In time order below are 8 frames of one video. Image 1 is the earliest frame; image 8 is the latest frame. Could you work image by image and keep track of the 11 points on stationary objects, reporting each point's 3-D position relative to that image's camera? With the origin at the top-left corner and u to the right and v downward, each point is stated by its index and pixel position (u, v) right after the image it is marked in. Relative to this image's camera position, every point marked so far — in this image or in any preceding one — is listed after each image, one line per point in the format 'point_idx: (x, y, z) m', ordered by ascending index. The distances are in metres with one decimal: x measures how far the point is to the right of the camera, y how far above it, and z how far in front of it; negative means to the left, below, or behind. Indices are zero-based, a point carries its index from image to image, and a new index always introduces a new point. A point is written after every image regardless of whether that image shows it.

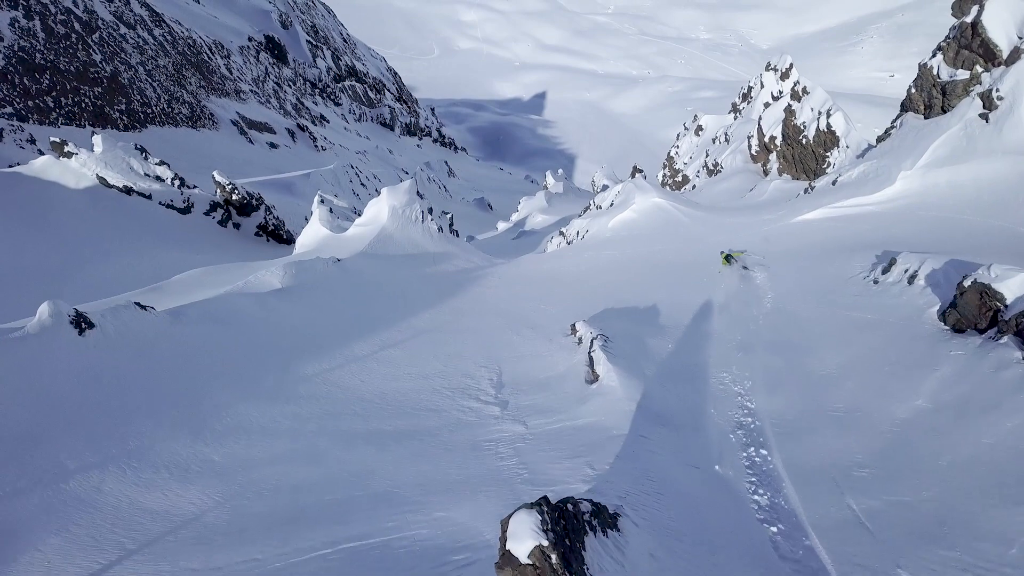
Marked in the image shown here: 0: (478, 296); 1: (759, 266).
0: (-0.9, -0.2, +18.4) m
1: (+5.3, +0.4, +15.0) m
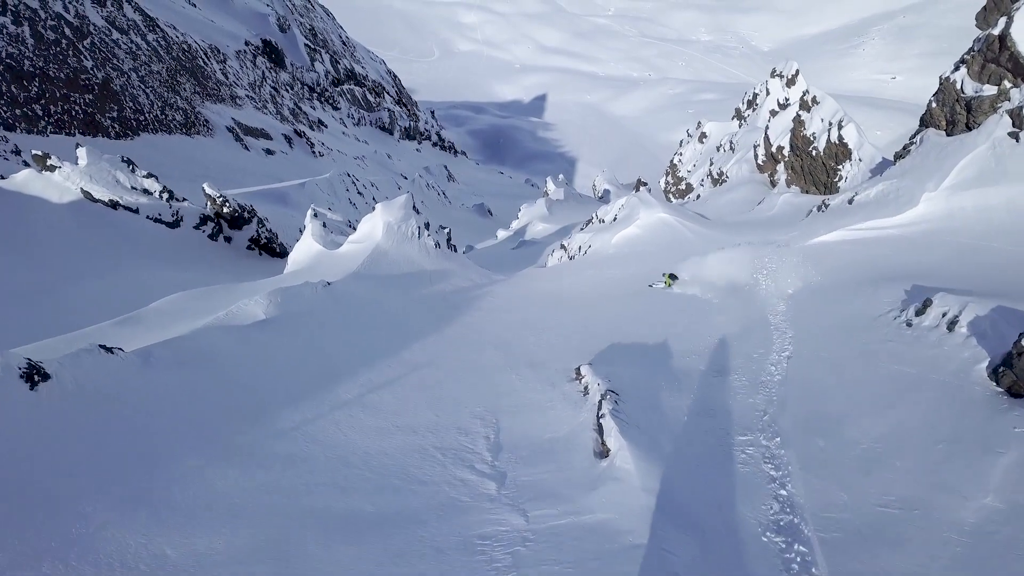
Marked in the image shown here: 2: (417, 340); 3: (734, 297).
0: (-0.9, -0.8, +17.4) m
1: (+5.3, -0.2, +14.1) m
2: (-2.1, -1.1, +15.6) m
3: (+4.8, -0.1, +15.5) m
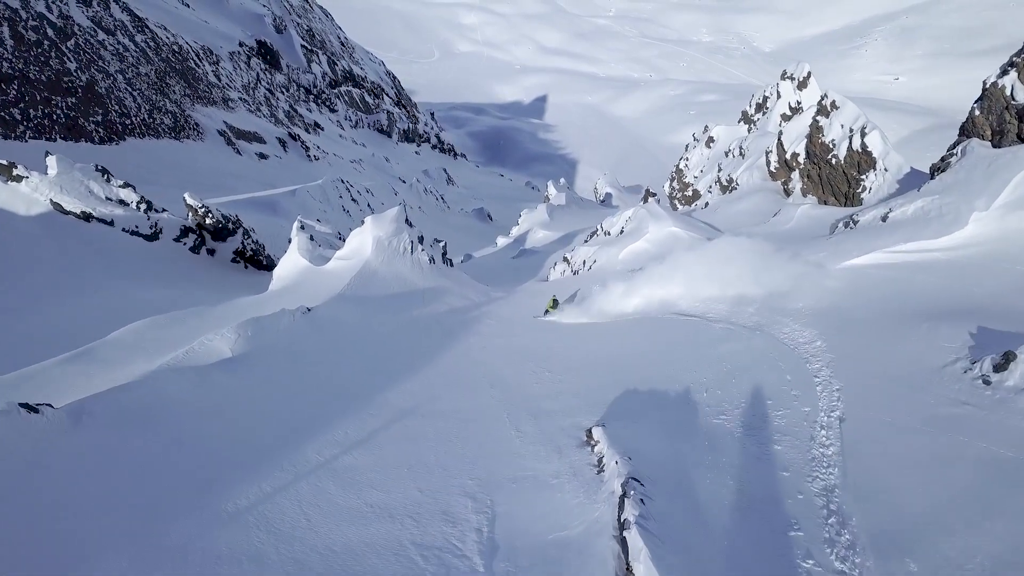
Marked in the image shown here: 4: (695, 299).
0: (-0.9, -1.4, +15.8) m
1: (+5.3, -0.8, +12.5) m
2: (-2.1, -1.7, +14.0) m
3: (+4.8, -0.7, +13.9) m
4: (+4.6, 0.0, +17.8) m
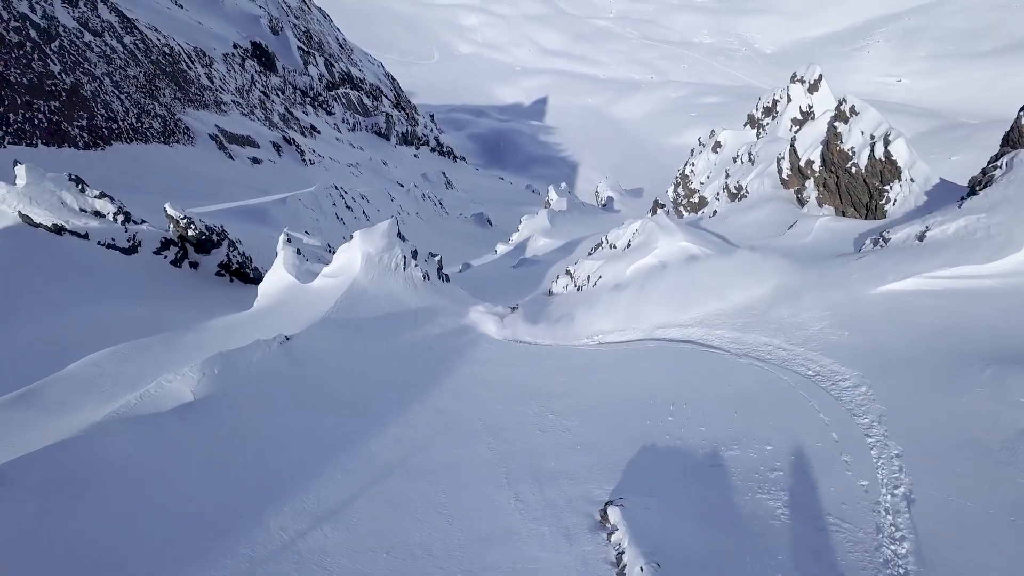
0: (-0.9, -2.0, +14.3) m
1: (+5.3, -1.4, +11.0) m
2: (-2.1, -2.3, +12.5) m
3: (+4.8, -1.3, +12.4) m
4: (+4.6, -0.5, +16.3) m
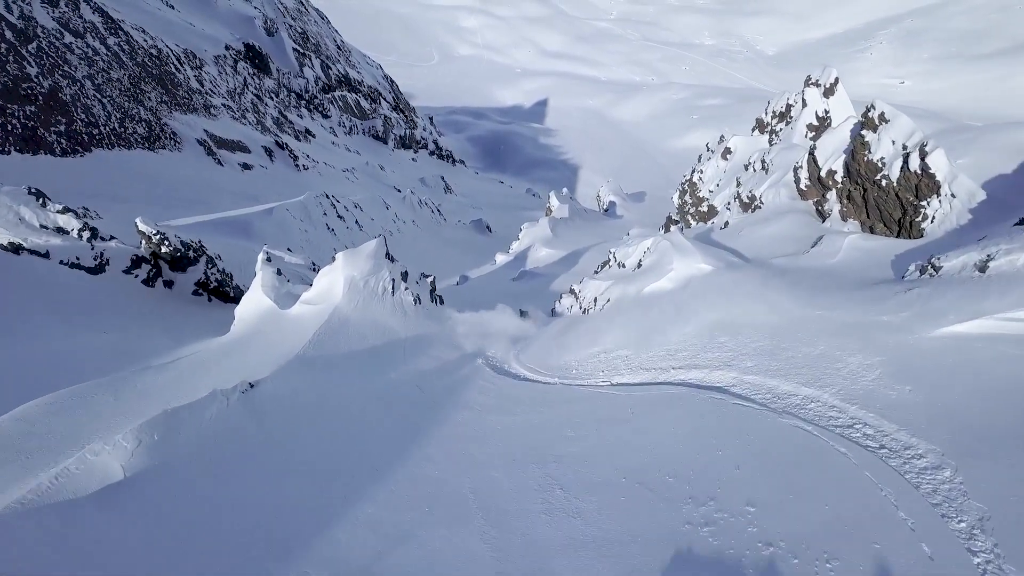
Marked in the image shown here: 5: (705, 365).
0: (-0.9, -2.7, +12.4) m
1: (+5.3, -2.1, +9.0) m
2: (-2.2, -3.0, +10.6) m
3: (+4.7, -2.0, +10.4) m
4: (+4.6, -1.2, +14.4) m
5: (+4.0, -1.5, +14.0) m
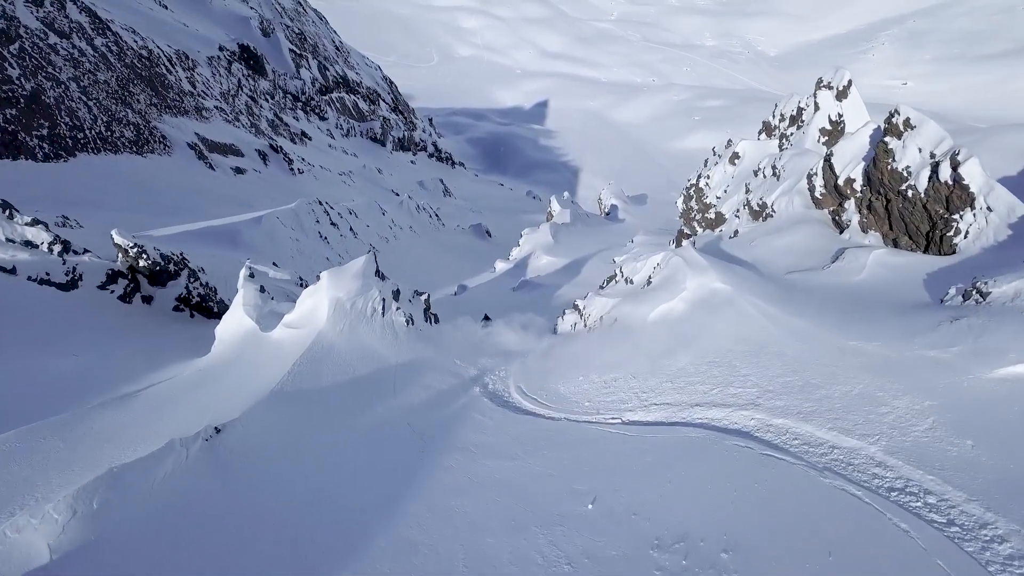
0: (-0.9, -3.2, +10.9) m
1: (+5.3, -2.6, +7.6) m
2: (-2.2, -3.5, +9.1) m
3: (+4.7, -2.5, +9.0) m
4: (+4.6, -1.8, +12.9) m
5: (+4.0, -2.1, +12.6) m
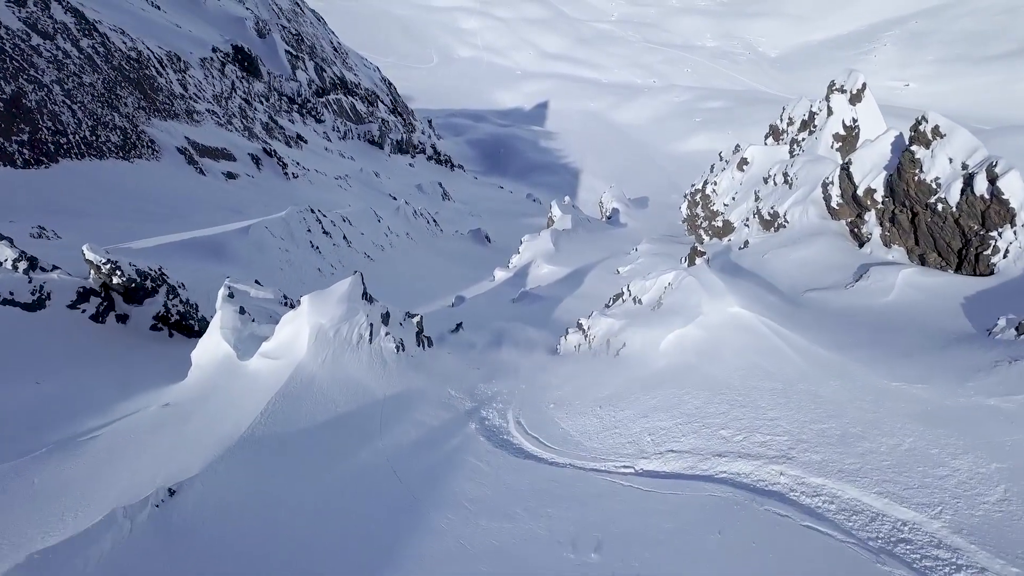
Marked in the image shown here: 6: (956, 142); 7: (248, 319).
0: (-1.0, -3.8, +9.5) m
1: (+5.3, -3.2, +6.1) m
2: (-2.2, -4.1, +7.7) m
3: (+4.7, -3.1, +7.5) m
4: (+4.6, -2.3, +11.5) m
5: (+3.9, -2.6, +11.1) m
6: (+12.2, +4.1, +19.0) m
7: (-7.2, -0.8, +18.8) m
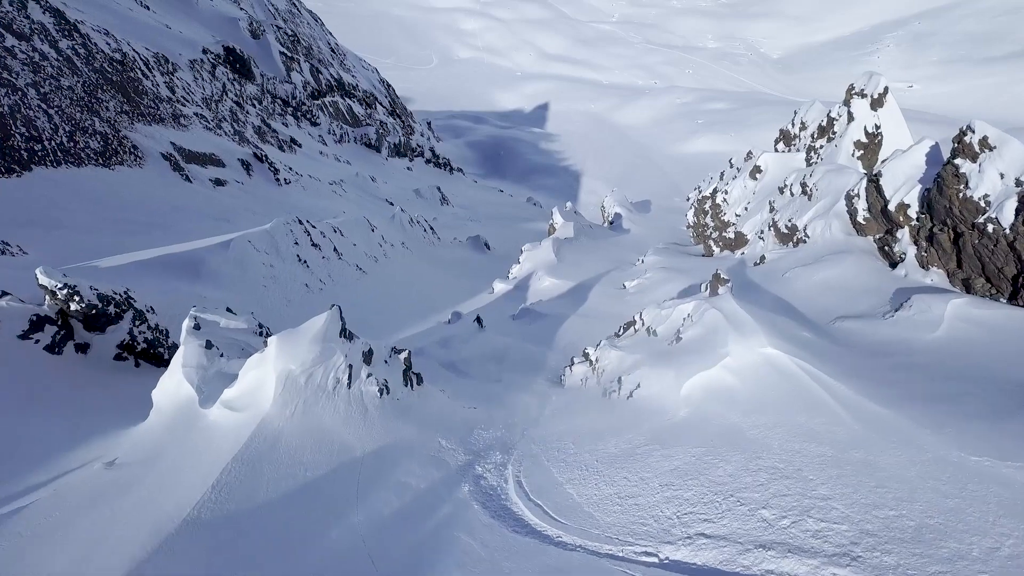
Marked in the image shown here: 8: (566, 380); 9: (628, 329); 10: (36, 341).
0: (-1.0, -4.5, +7.5) m
1: (+5.2, -3.9, +4.1) m
2: (-2.2, -4.8, +5.7) m
3: (+4.7, -3.8, +5.5) m
4: (+4.6, -3.1, +9.5) m
5: (+3.9, -3.4, +9.1) m
6: (+12.2, +3.3, +16.9) m
7: (-7.2, -1.6, +16.8) m
8: (+1.6, -2.7, +20.2) m
9: (+3.3, -1.1, +19.9) m
10: (-13.0, -1.5, +18.7) m
